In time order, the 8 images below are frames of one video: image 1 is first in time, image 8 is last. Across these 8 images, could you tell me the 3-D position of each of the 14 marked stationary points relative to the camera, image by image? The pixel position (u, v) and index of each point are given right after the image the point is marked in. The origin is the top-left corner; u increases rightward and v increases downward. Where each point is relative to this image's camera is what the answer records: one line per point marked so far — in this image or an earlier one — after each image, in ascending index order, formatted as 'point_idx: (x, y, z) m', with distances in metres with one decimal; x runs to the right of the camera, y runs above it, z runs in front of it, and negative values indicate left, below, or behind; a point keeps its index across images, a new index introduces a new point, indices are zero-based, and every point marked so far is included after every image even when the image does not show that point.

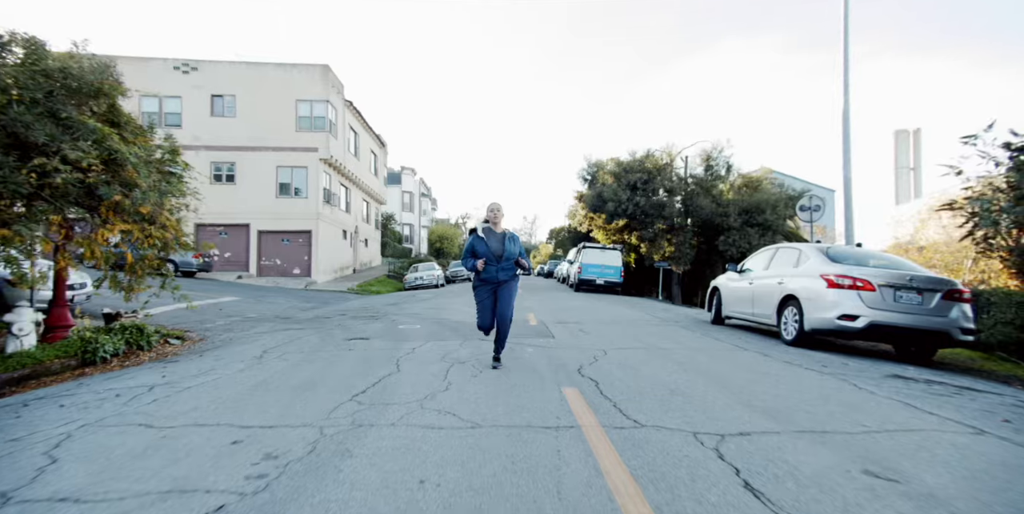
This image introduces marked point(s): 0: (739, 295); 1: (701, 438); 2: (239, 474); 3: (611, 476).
0: (+4.9, -0.8, +10.0) m
1: (+1.4, -1.3, +3.5) m
2: (-1.7, -1.3, +2.8) m
3: (+0.6, -1.3, +2.9) m
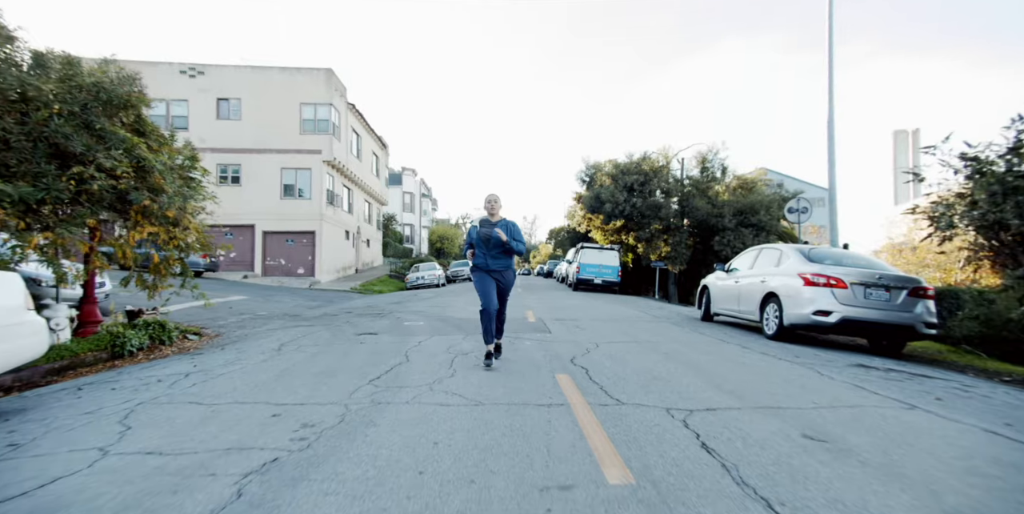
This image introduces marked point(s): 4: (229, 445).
0: (+4.9, -0.8, +10.6) m
1: (+1.4, -1.4, +4.1) m
2: (-1.7, -1.3, +3.4) m
3: (+0.6, -1.3, +3.5) m
4: (-2.0, -1.3, +3.2) m
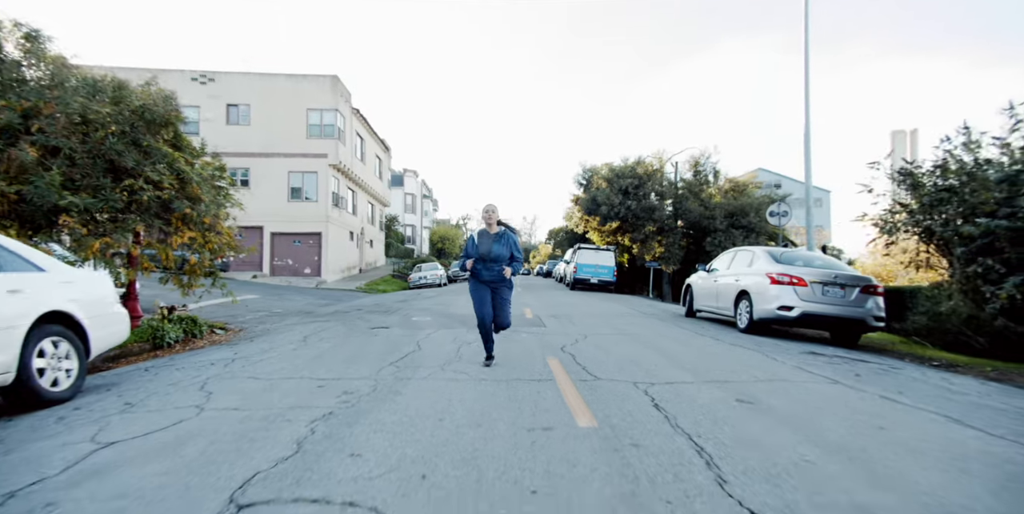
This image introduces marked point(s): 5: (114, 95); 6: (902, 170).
0: (+4.8, -0.8, +11.6) m
1: (+1.4, -1.4, +5.1) m
2: (-1.7, -1.4, +4.5) m
3: (+0.6, -1.4, +4.5) m
4: (-2.0, -1.3, +4.2) m
5: (-7.3, +3.0, +8.6) m
6: (+6.5, +1.4, +7.8) m
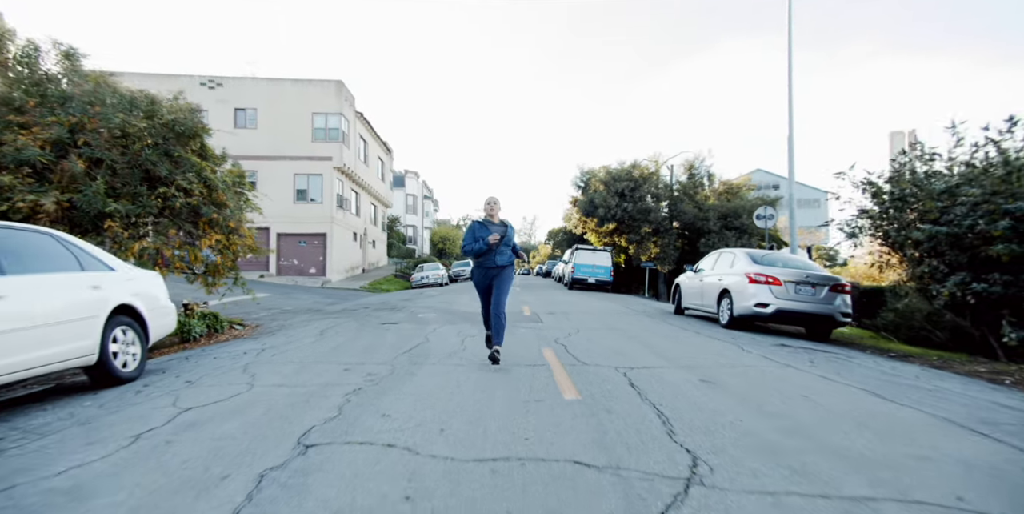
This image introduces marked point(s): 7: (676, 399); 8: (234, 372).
0: (+4.8, -0.9, +12.4) m
1: (+1.4, -1.4, +6.0) m
2: (-1.7, -1.4, +5.3) m
3: (+0.5, -1.4, +5.3) m
4: (-2.0, -1.4, +5.1) m
5: (-7.3, +3.0, +9.4) m
6: (+6.5, +1.4, +8.7) m
7: (+1.6, -1.4, +4.5) m
8: (-3.3, -1.4, +5.6) m
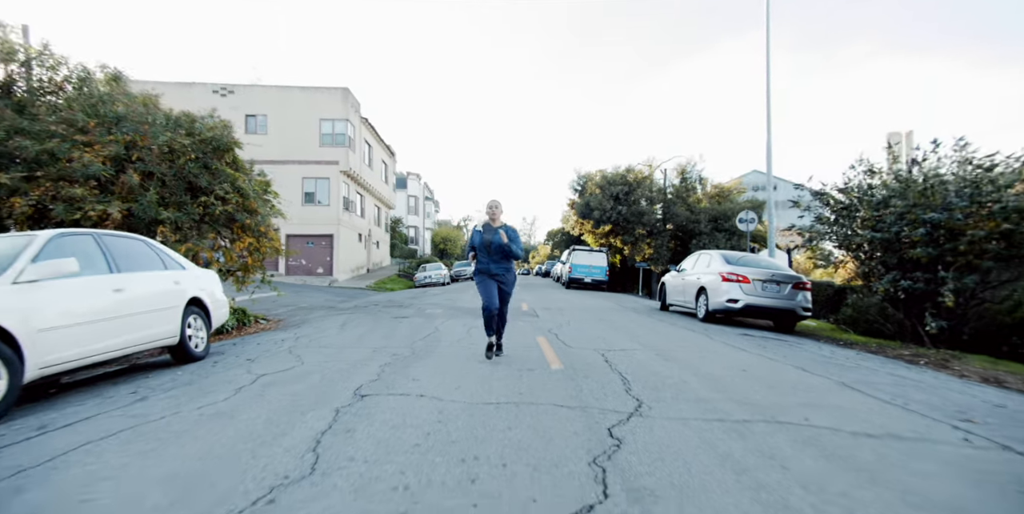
0: (+4.8, -0.9, +13.7) m
1: (+1.4, -1.4, +7.2) m
2: (-1.8, -1.4, +6.5) m
3: (+0.5, -1.4, +6.5) m
4: (-2.0, -1.4, +6.3) m
5: (-7.3, +2.9, +10.6) m
6: (+6.5, +1.4, +9.9) m
7: (+1.6, -1.4, +5.7) m
8: (-3.4, -1.4, +6.8) m
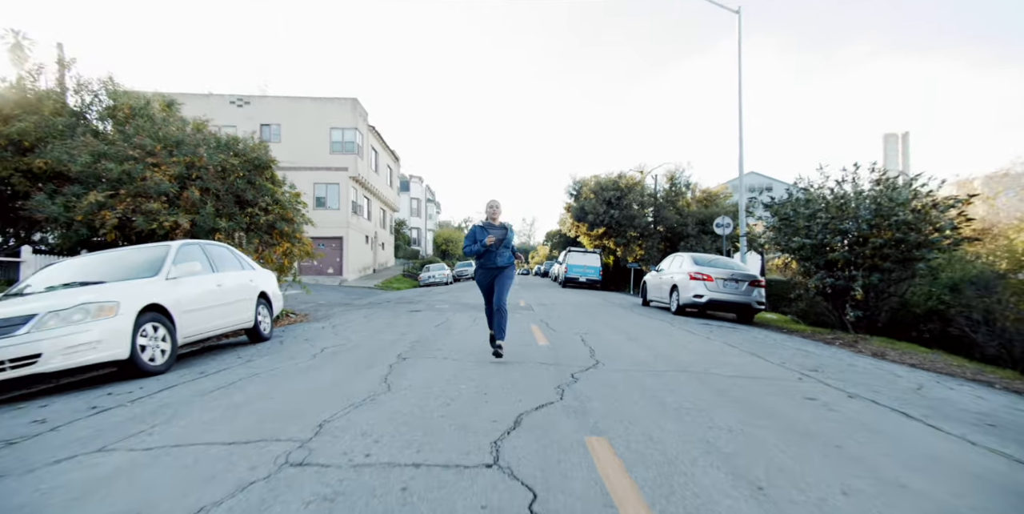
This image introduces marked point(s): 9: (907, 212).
0: (+4.7, -1.0, +15.5) m
1: (+1.3, -1.5, +9.1) m
2: (-1.8, -1.5, +8.4) m
3: (+0.5, -1.5, +8.4) m
4: (-2.1, -1.4, +8.2) m
5: (-7.4, +2.9, +12.5) m
6: (+6.5, +1.3, +11.8) m
7: (+1.5, -1.4, +7.6) m
8: (-3.4, -1.5, +8.7) m
9: (+7.6, +0.9, +9.0) m
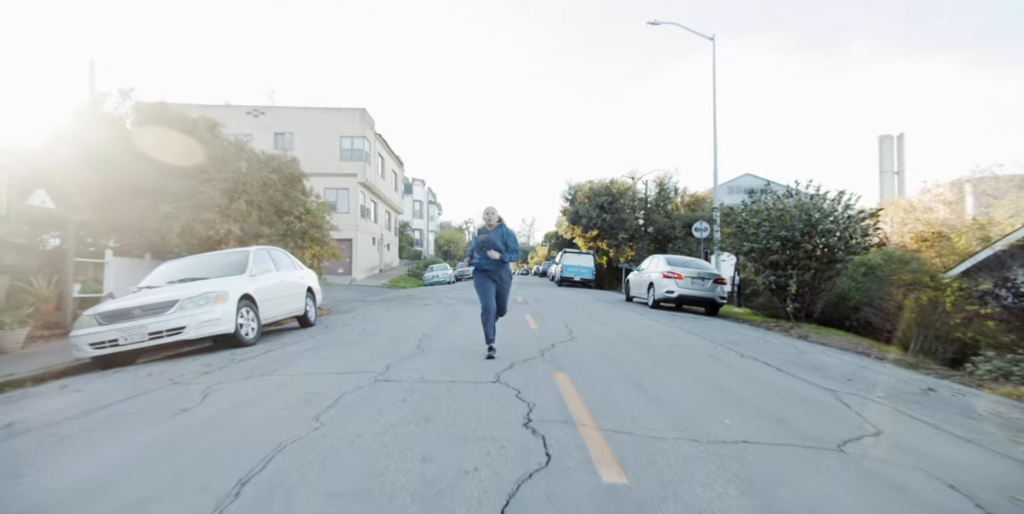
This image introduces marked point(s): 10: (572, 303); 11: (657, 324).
0: (+4.7, -1.0, +17.6) m
1: (+1.3, -1.5, +11.1) m
2: (-1.9, -1.5, +10.5) m
3: (+0.4, -1.5, +10.5) m
4: (-2.1, -1.5, +10.2) m
5: (-7.4, +2.8, +14.6) m
6: (+6.4, +1.3, +13.8) m
7: (+1.5, -1.5, +9.7) m
8: (-3.4, -1.5, +10.7) m
9: (+7.6, +0.8, +11.1) m
10: (+2.3, -1.8, +17.8) m
11: (+3.3, -1.6, +10.8) m
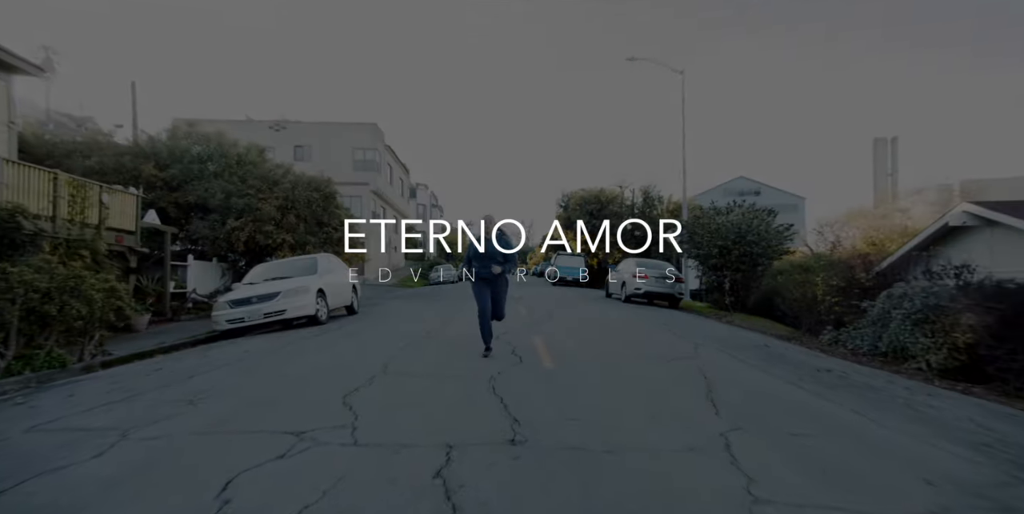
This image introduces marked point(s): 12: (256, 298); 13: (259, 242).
0: (+4.6, -1.1, +20.8) m
1: (+1.1, -1.7, +14.4) m
2: (-2.0, -1.6, +13.7) m
3: (+0.3, -1.6, +13.7) m
4: (-2.2, -1.6, +13.5) m
5: (-7.5, +2.7, +17.8) m
6: (+6.3, +1.2, +17.1) m
7: (+1.4, -1.6, +12.9) m
8: (-3.6, -1.6, +14.0) m
9: (+7.5, +0.7, +14.3) m
10: (+2.2, -1.9, +21.1) m
11: (+3.2, -1.7, +14.0) m
12: (-5.5, -0.9, +10.0) m
13: (-8.6, +0.5, +15.8) m
